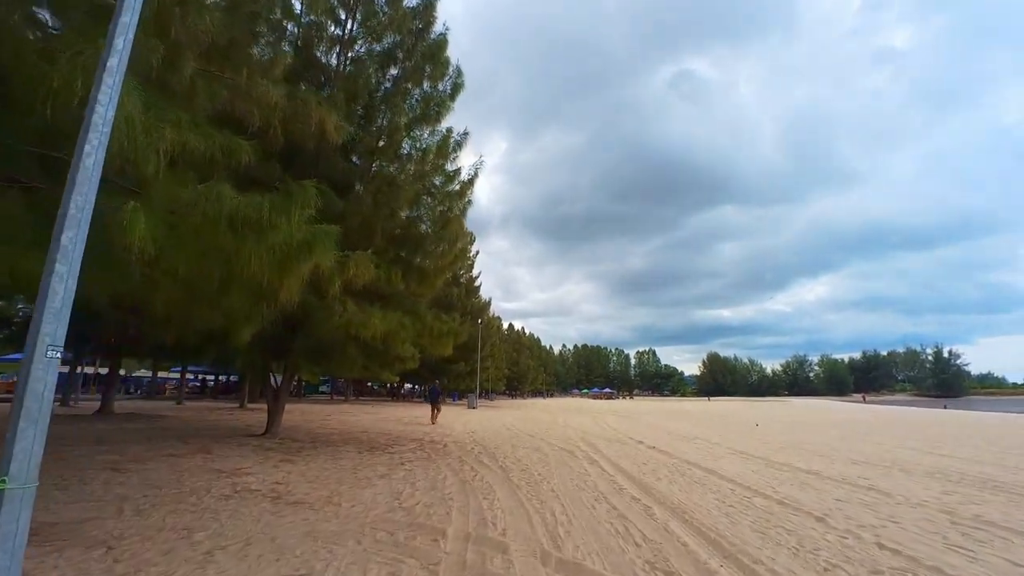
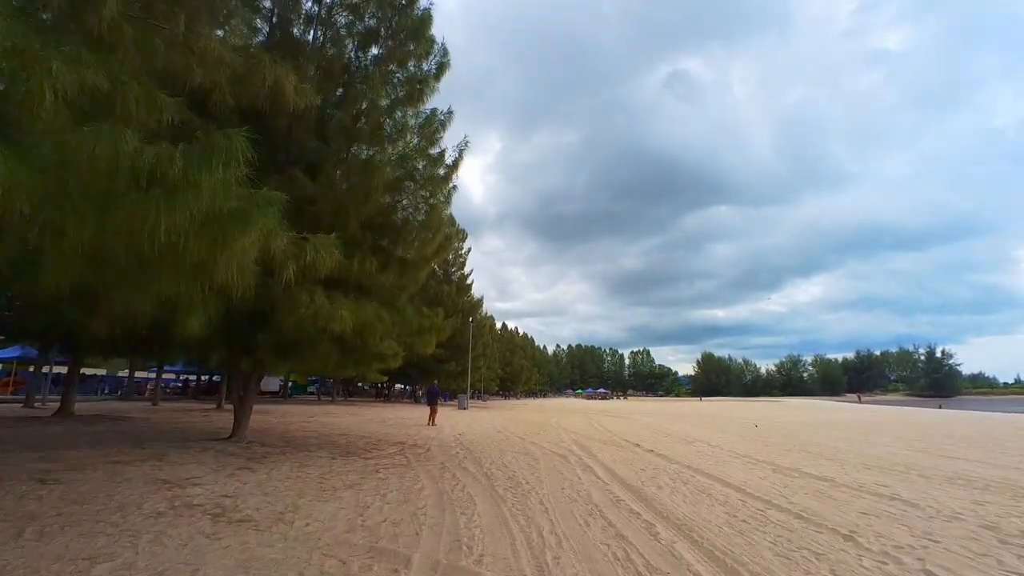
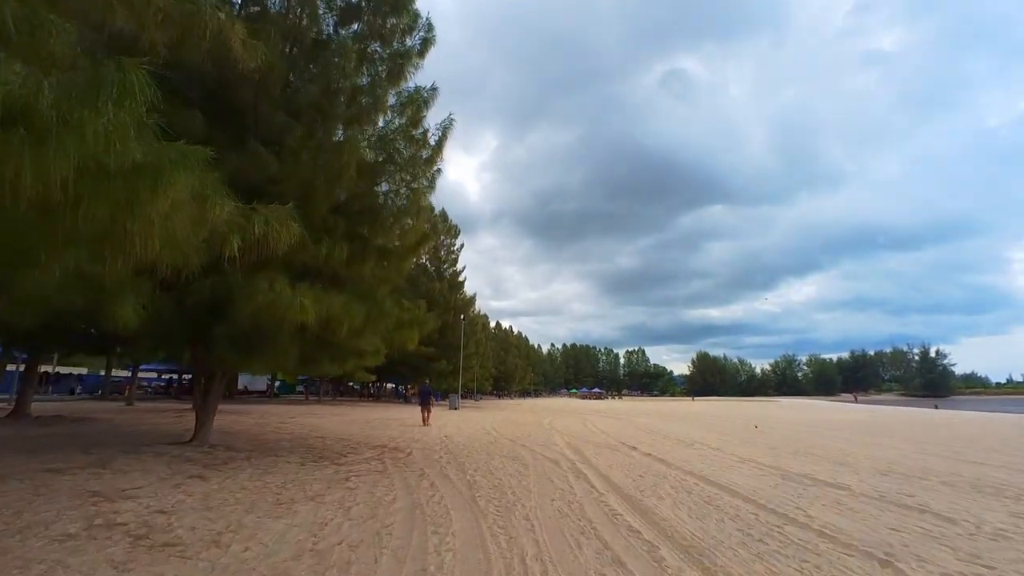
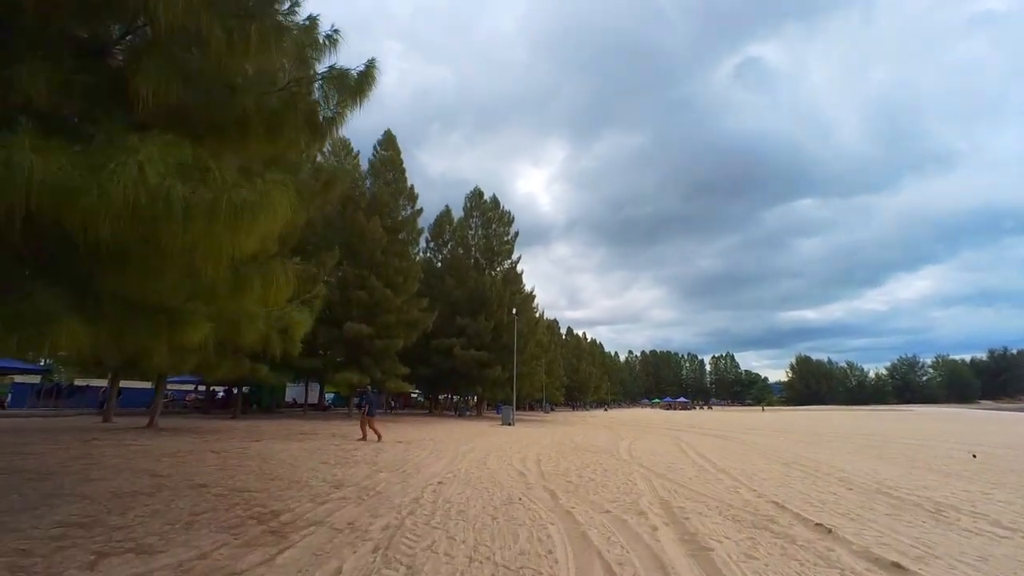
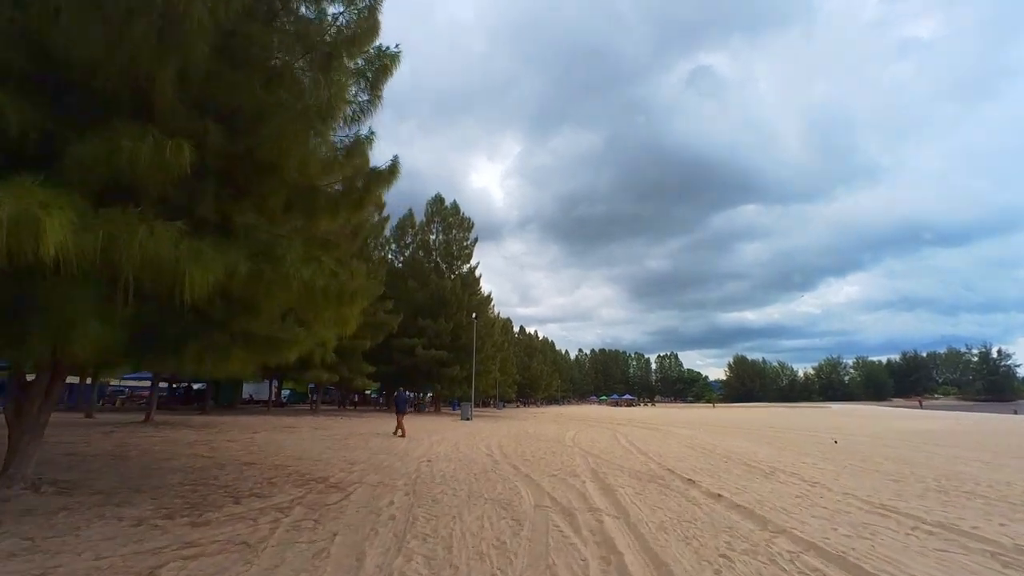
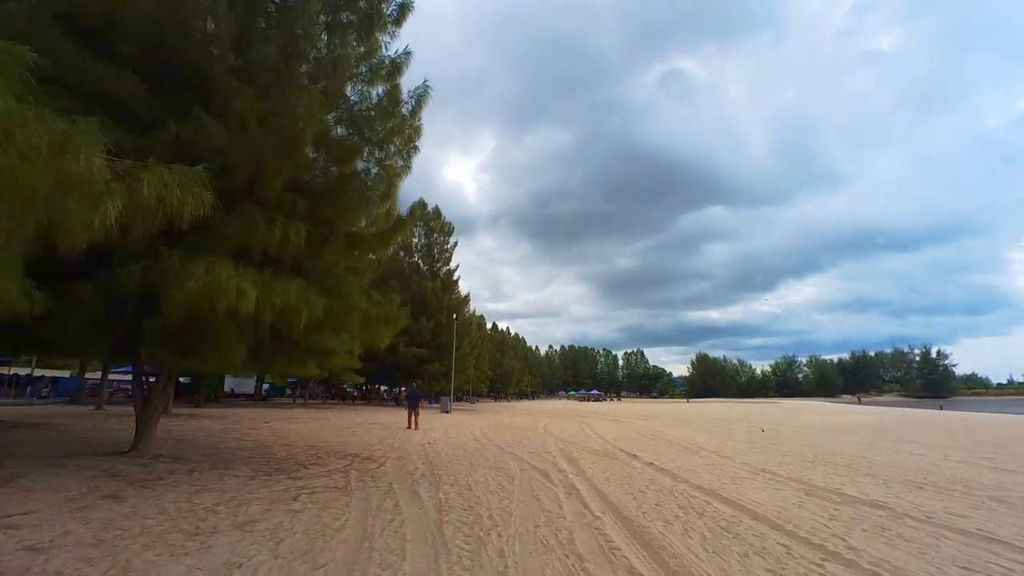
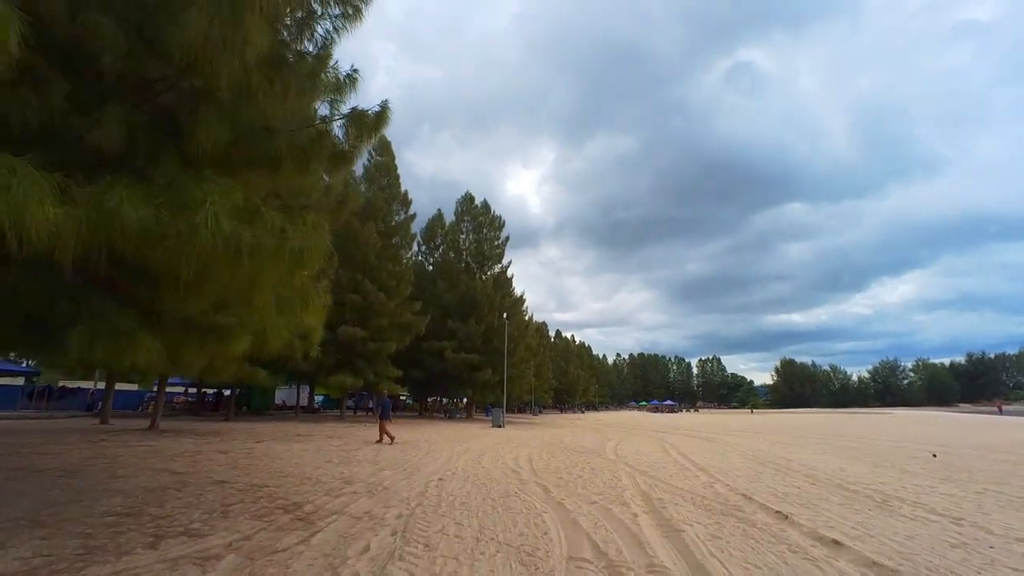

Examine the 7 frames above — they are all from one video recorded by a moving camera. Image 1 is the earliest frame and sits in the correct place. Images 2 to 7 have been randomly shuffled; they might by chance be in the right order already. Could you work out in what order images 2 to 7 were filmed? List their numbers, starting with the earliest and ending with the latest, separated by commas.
2, 3, 6, 5, 7, 4
